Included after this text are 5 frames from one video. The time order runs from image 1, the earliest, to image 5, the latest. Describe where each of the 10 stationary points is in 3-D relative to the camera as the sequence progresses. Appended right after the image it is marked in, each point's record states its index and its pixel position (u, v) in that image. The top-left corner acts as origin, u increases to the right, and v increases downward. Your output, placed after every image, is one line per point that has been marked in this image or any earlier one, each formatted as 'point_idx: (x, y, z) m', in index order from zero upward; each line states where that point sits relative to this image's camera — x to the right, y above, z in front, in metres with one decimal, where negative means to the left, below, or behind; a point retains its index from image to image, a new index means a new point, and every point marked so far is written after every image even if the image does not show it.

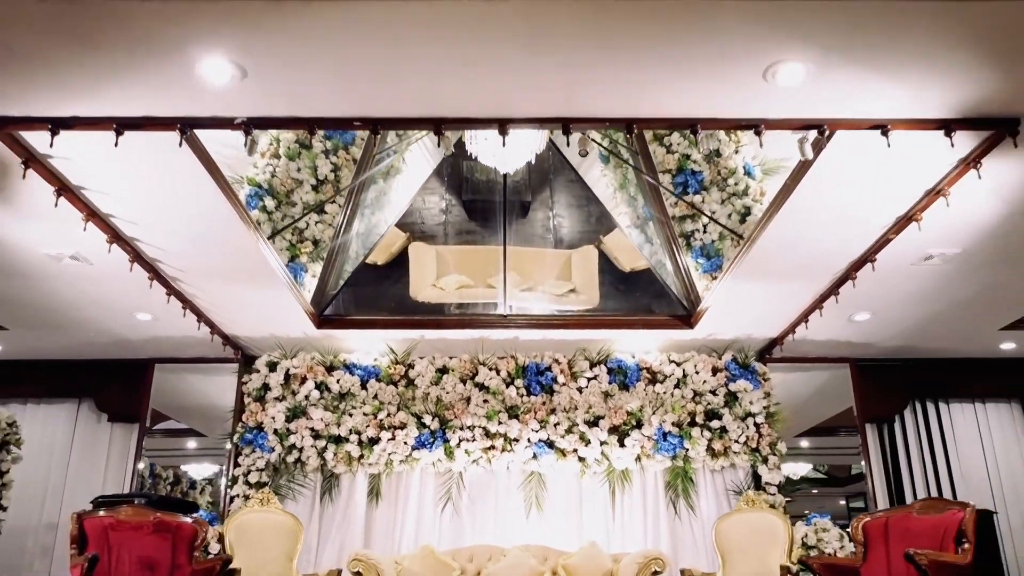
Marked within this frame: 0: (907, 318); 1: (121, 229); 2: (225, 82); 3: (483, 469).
0: (+3.0, -0.2, +6.2) m
1: (-2.3, +0.3, +4.8) m
2: (-1.2, +0.8, +3.4) m
3: (-0.2, -1.5, +6.7) m
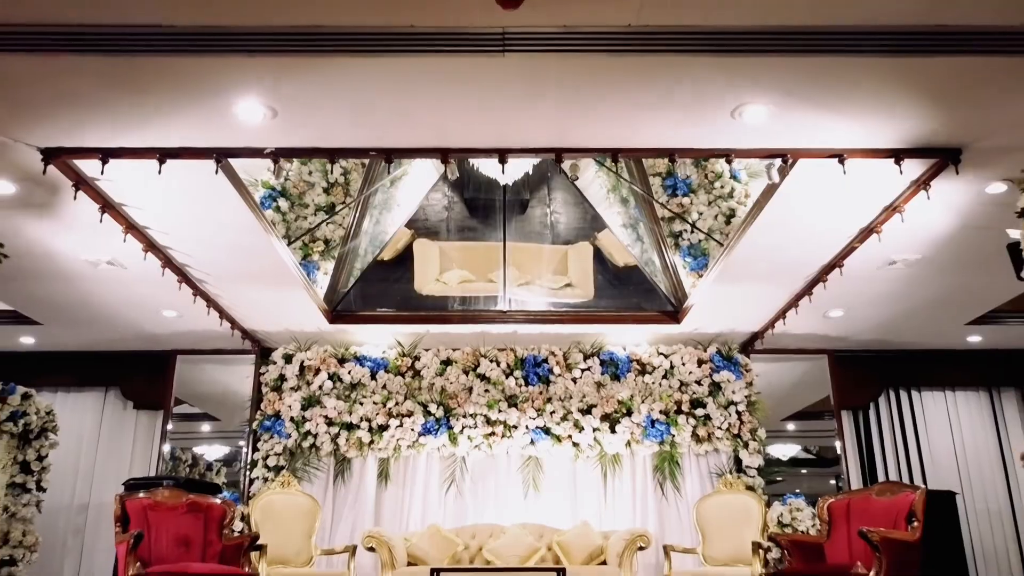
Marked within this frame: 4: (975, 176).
0: (+3.0, -0.2, +6.7) m
1: (-2.3, +0.3, +5.2) m
2: (-1.2, +0.8, +3.9) m
3: (-0.2, -1.4, +7.2) m
4: (+2.5, +0.6, +4.4) m
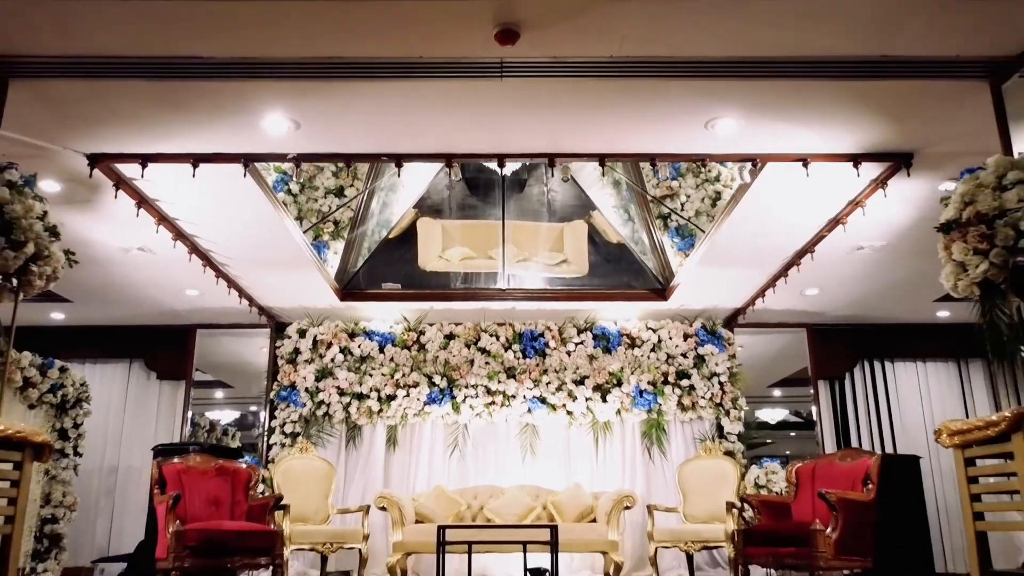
0: (+3.0, 0.0, +7.2) m
1: (-2.3, +0.4, +5.7) m
2: (-1.2, +0.8, +4.3) m
3: (-0.3, -1.3, +7.7) m
4: (+2.5, +0.7, +4.9) m
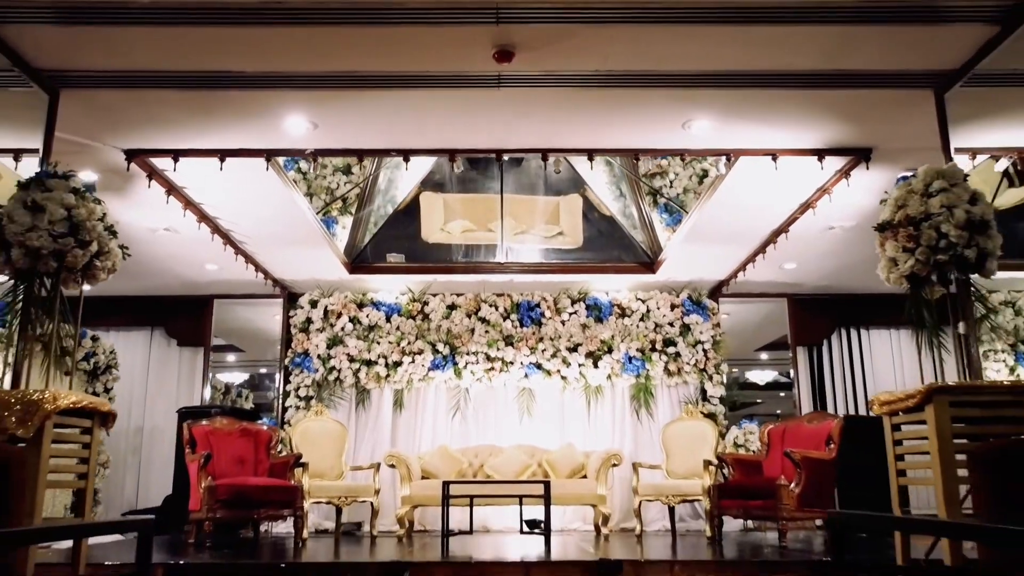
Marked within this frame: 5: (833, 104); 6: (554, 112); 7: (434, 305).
0: (+3.0, +0.2, +7.7) m
1: (-2.3, +0.6, +6.2) m
2: (-1.2, +0.9, +4.8) m
3: (-0.3, -1.0, +8.3) m
4: (+2.4, +0.8, +5.4) m
5: (+1.7, +1.0, +4.5) m
6: (+0.2, +1.0, +4.6) m
7: (-0.8, -0.2, +8.5) m
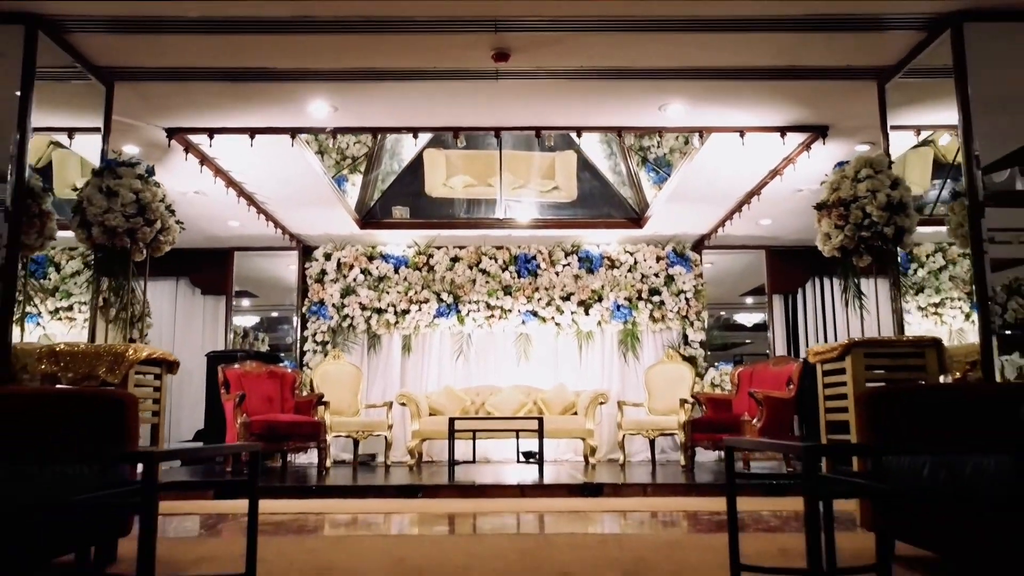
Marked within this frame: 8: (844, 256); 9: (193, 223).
0: (+2.9, +0.7, +8.4) m
1: (-2.3, +0.9, +6.9) m
2: (-1.2, +1.2, +5.5) m
3: (-0.3, -0.5, +9.1) m
4: (+2.4, +1.1, +6.0) m
5: (+1.7, +1.2, +5.1) m
6: (+0.2, +1.2, +5.2) m
7: (-0.8, +0.3, +9.2) m
8: (+1.7, +0.2, +4.3) m
9: (-3.2, +0.7, +8.3) m
